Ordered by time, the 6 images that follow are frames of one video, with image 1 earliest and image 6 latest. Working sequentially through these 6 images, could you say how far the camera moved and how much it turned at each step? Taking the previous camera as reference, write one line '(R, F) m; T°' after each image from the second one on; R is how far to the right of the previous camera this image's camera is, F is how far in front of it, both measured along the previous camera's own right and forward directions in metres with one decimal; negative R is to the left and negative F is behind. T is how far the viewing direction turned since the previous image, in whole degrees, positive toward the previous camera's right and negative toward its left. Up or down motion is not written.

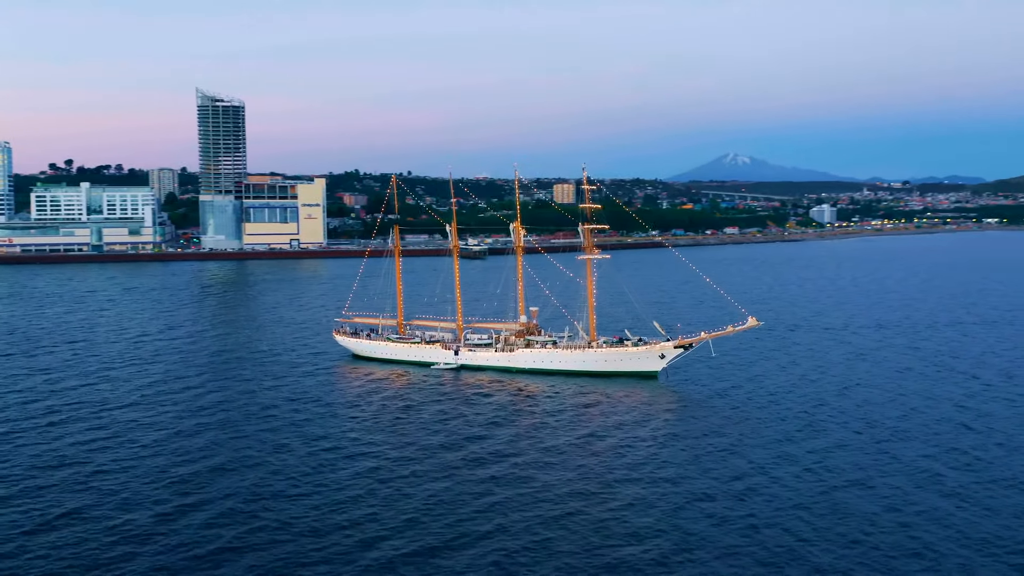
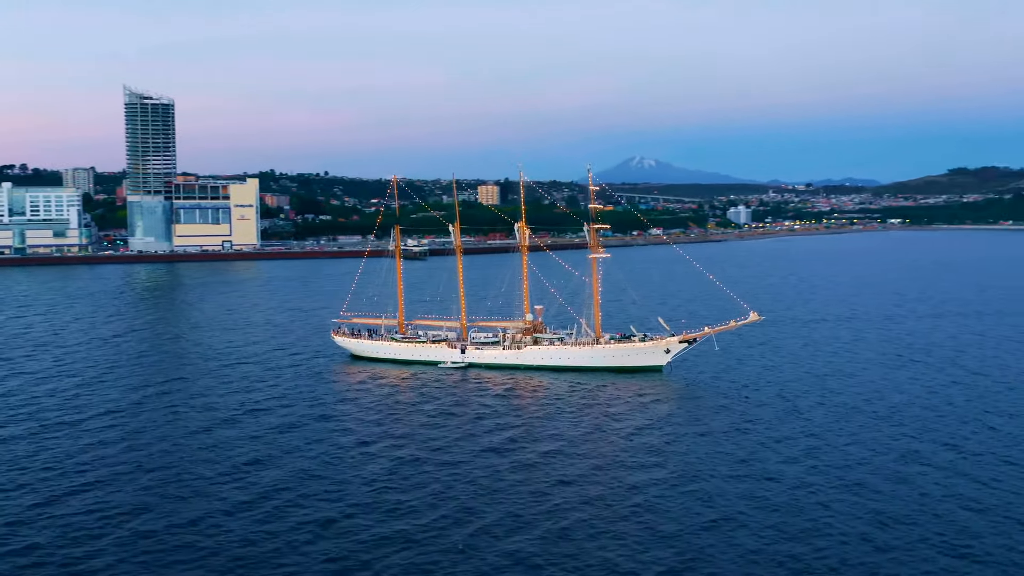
(-3.5, -0.5) m; +5°
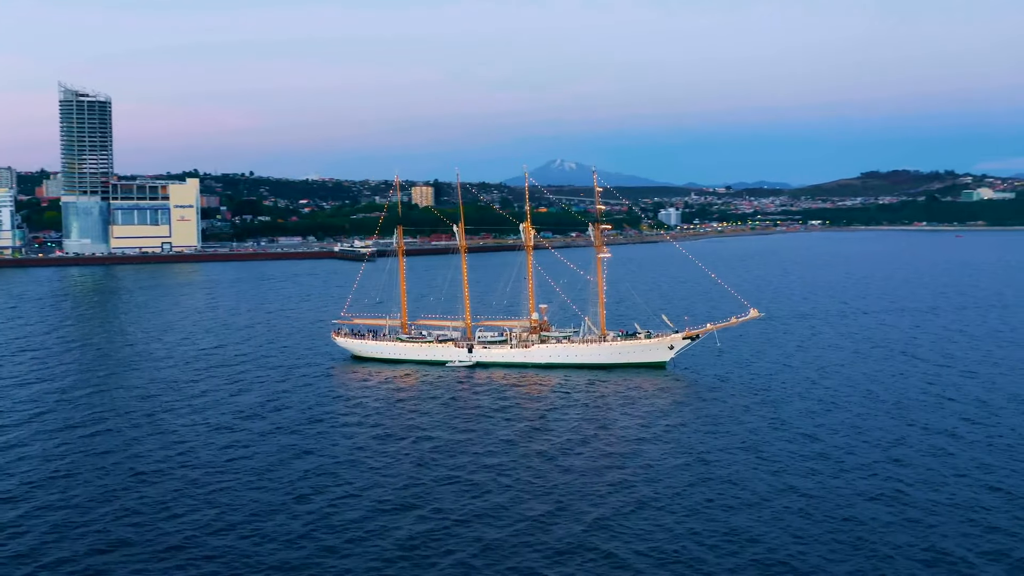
(-3.1, -0.5) m; +5°
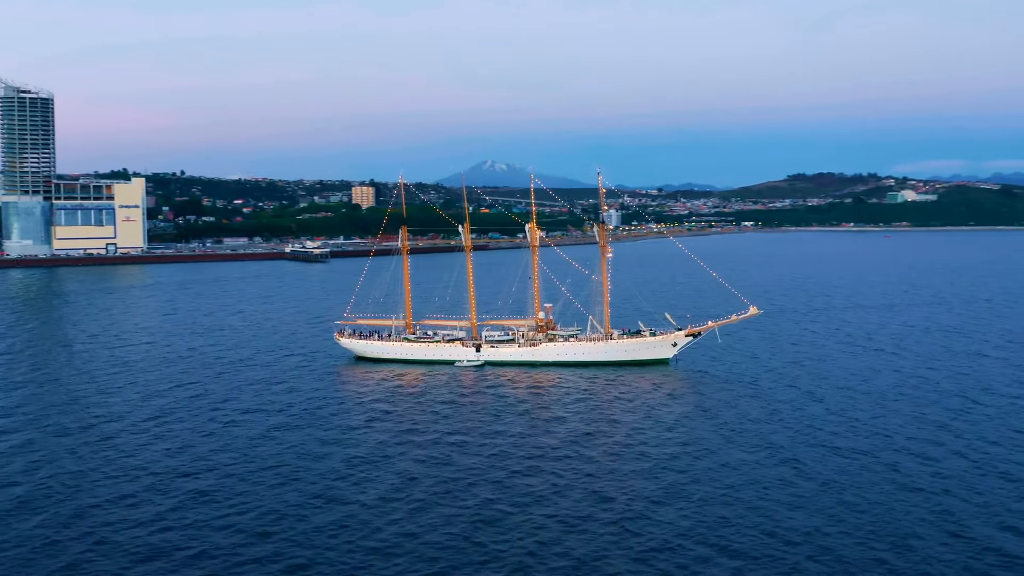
(-2.8, -0.5) m; +4°
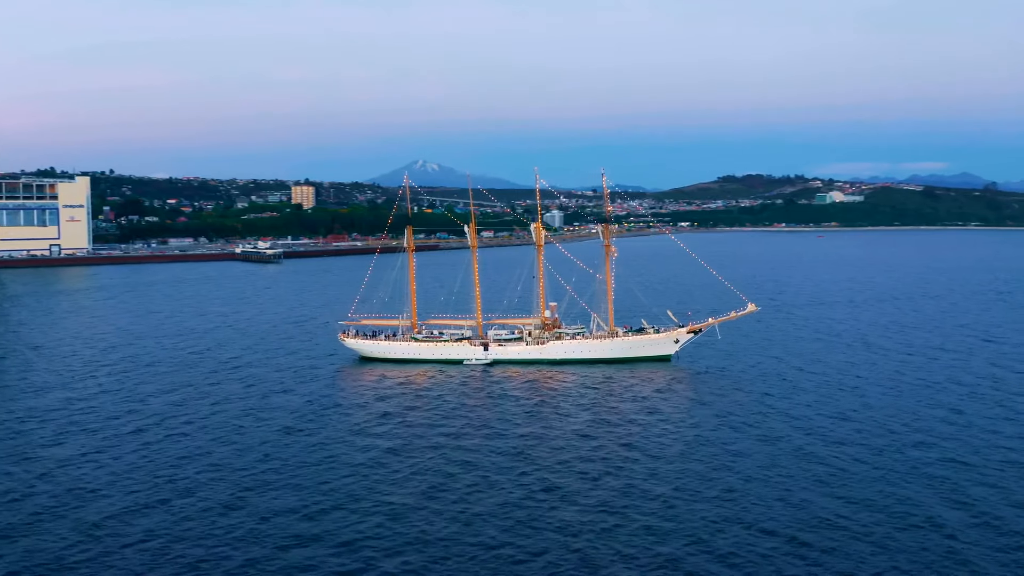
(-2.8, -0.5) m; +4°
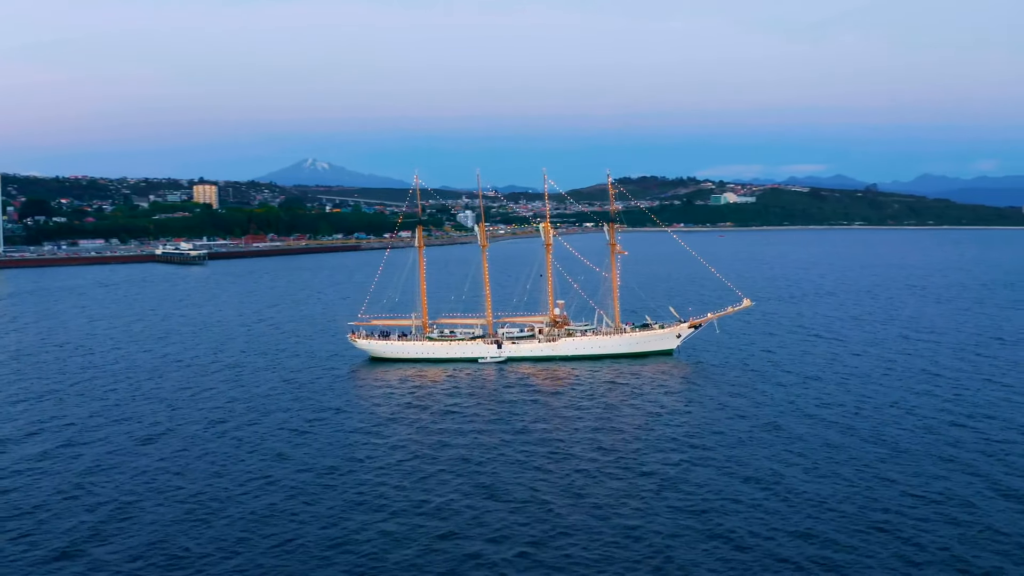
(-4.4, -0.7) m; +6°
